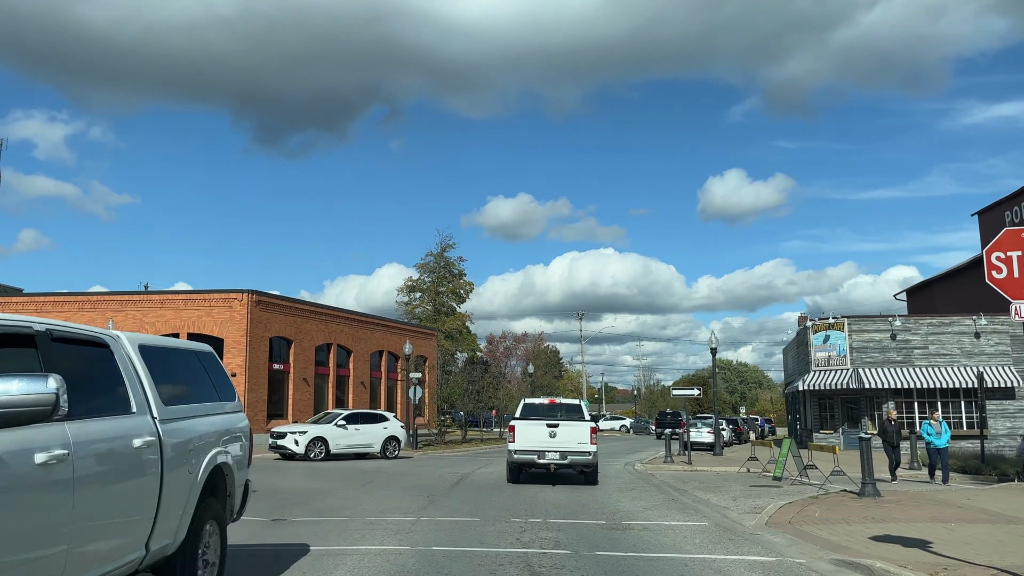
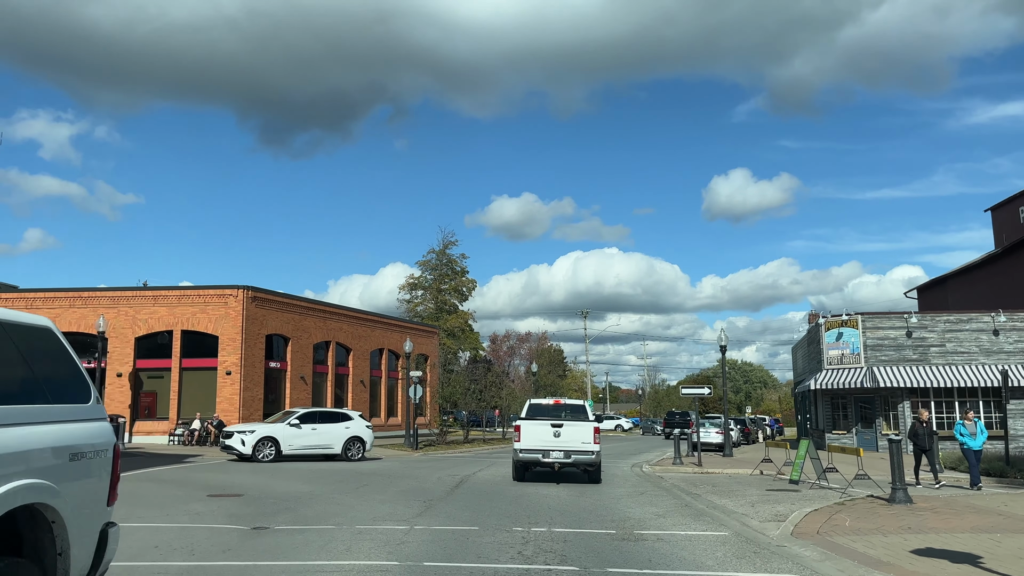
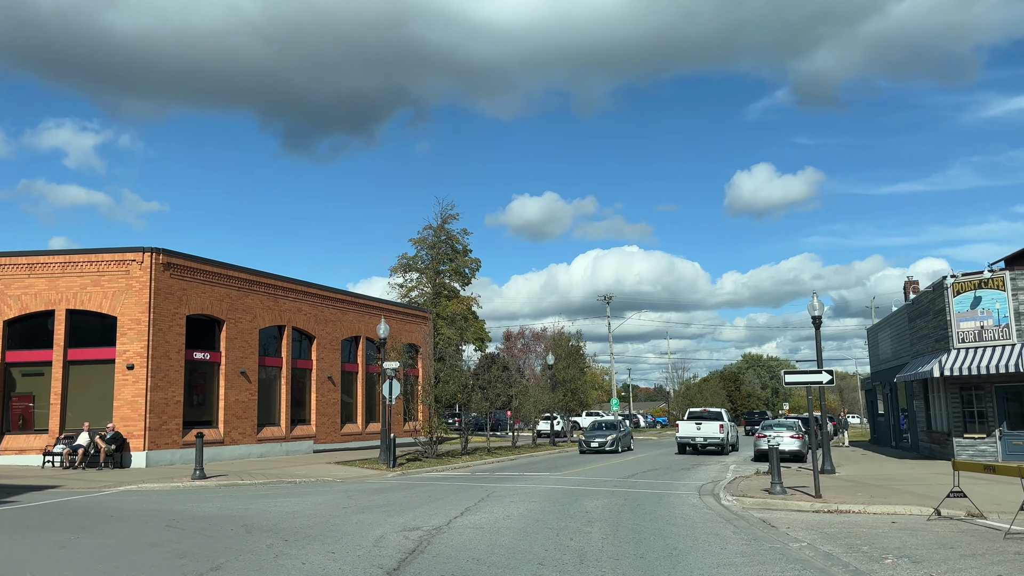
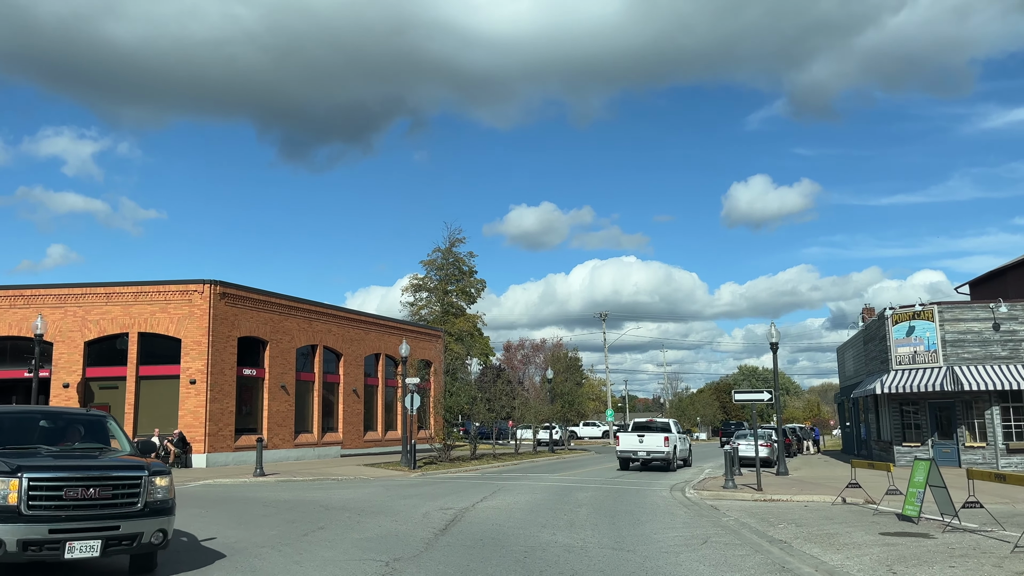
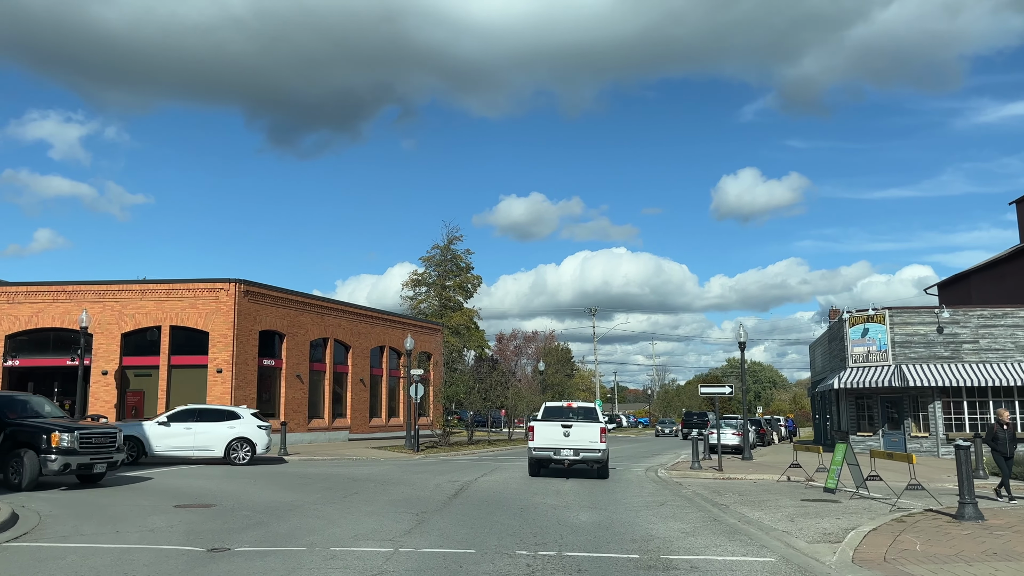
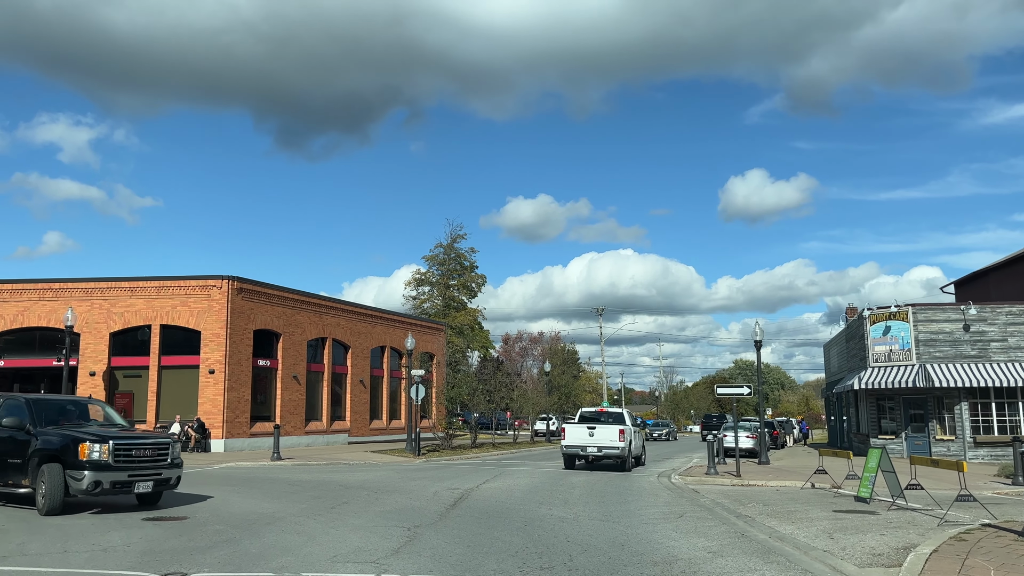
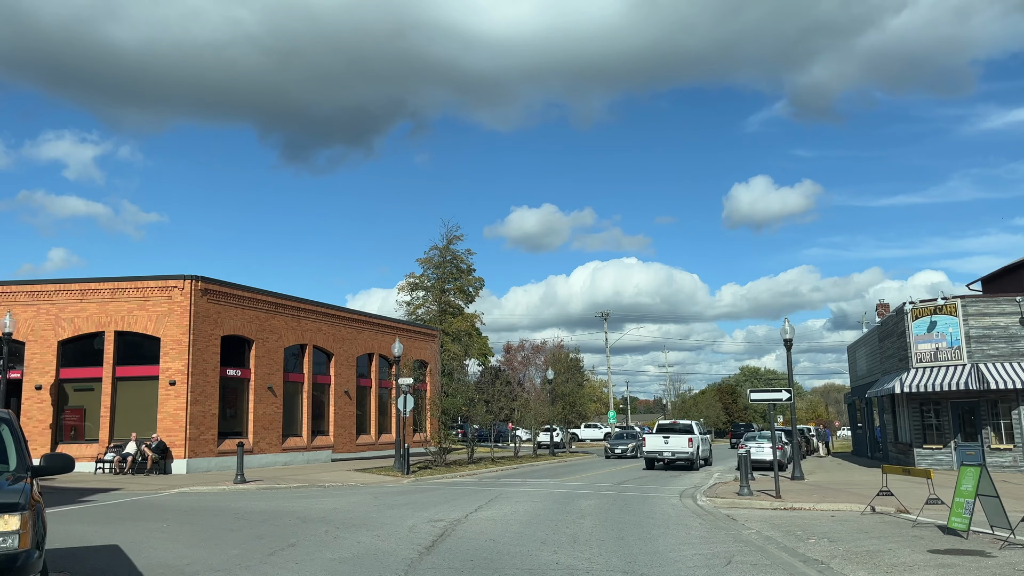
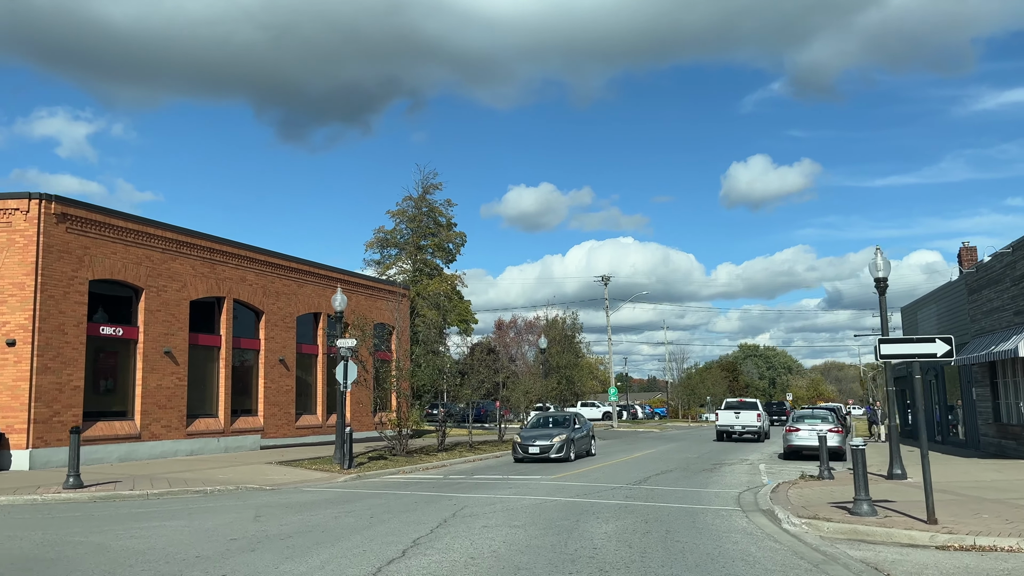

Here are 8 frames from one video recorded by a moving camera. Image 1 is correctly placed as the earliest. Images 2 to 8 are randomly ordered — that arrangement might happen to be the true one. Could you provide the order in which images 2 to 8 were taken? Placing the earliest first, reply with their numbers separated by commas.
2, 5, 6, 4, 7, 3, 8
